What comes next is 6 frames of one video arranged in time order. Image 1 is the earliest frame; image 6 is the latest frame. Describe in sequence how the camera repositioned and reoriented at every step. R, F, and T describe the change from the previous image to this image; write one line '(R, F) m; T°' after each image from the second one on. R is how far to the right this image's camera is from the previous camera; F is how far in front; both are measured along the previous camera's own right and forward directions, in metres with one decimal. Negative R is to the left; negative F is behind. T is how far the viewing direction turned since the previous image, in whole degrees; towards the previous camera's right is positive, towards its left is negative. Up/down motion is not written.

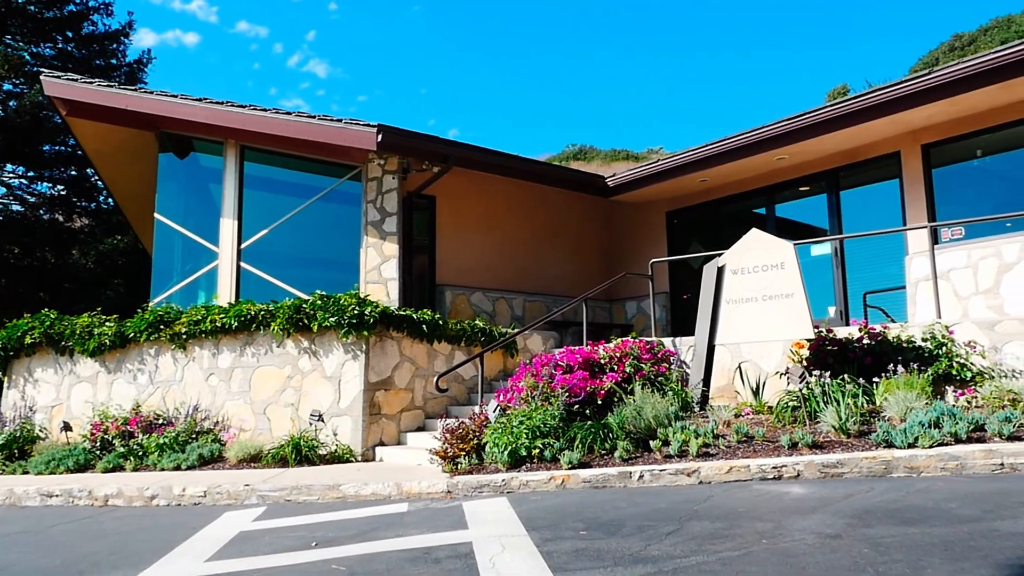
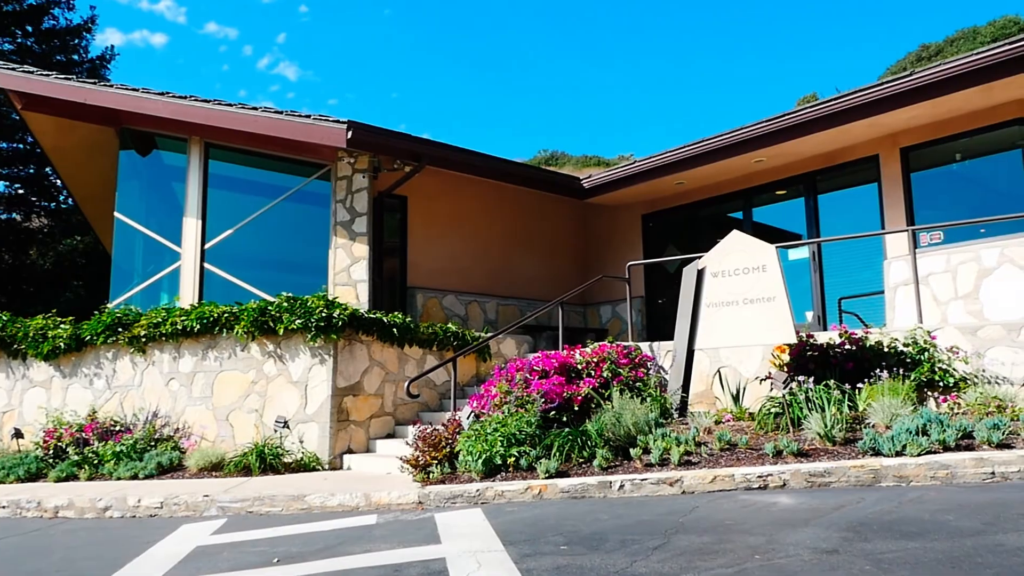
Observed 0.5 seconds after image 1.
(0.0, +0.2) m; +2°
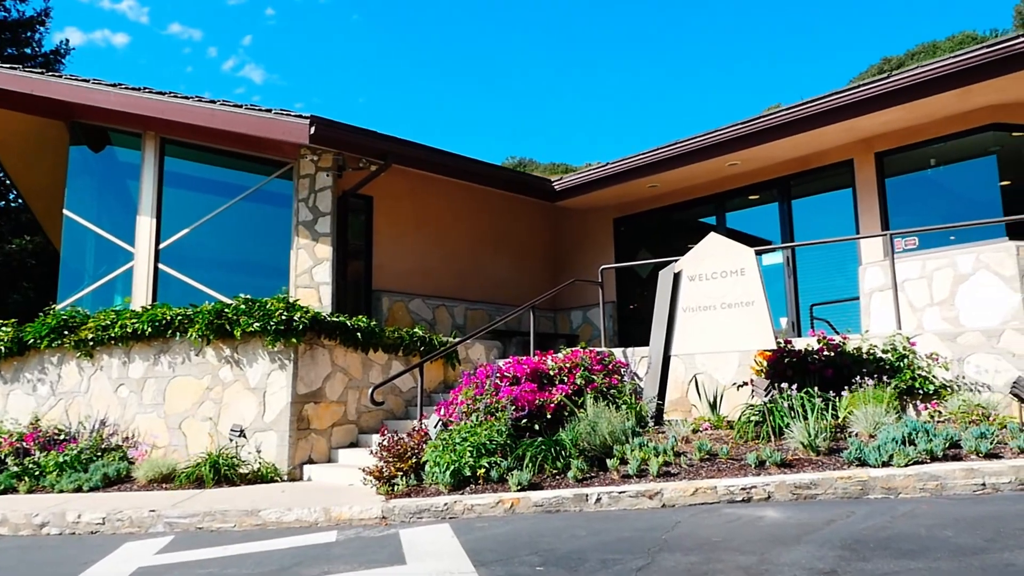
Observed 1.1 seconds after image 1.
(0.0, +0.3) m; +2°
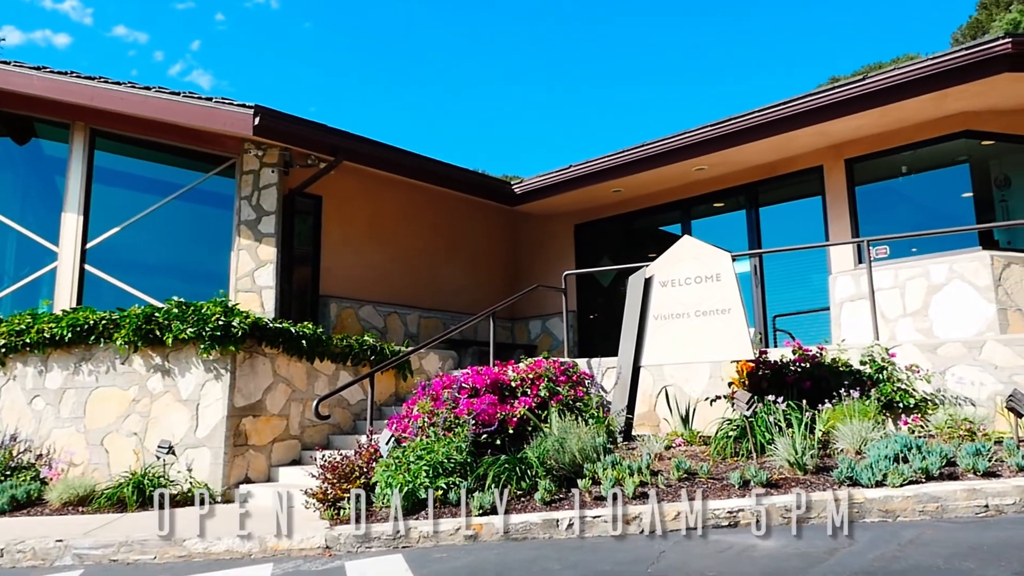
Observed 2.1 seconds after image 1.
(-0.1, +0.5) m; +4°
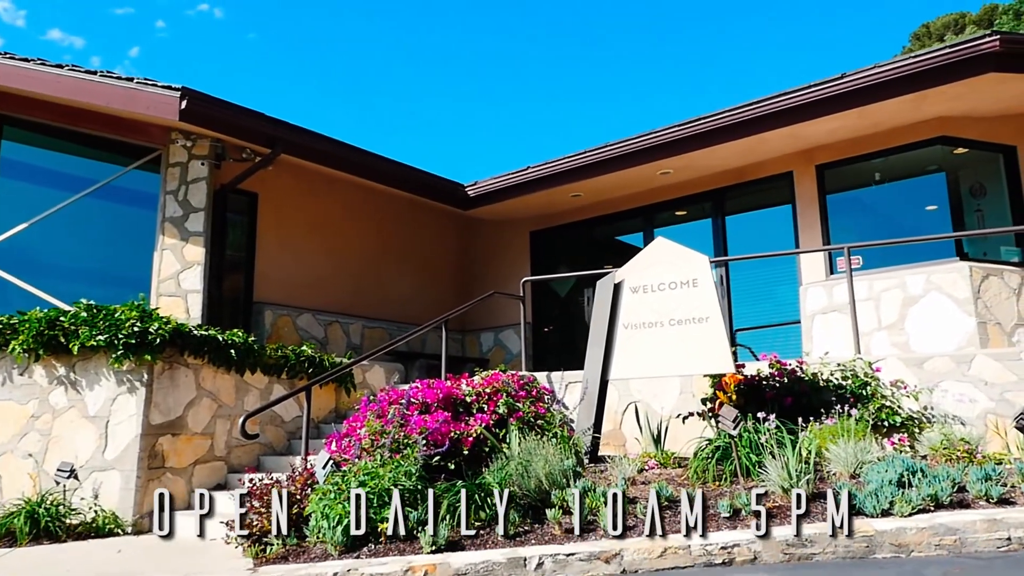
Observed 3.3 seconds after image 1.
(-0.1, +0.6) m; +4°
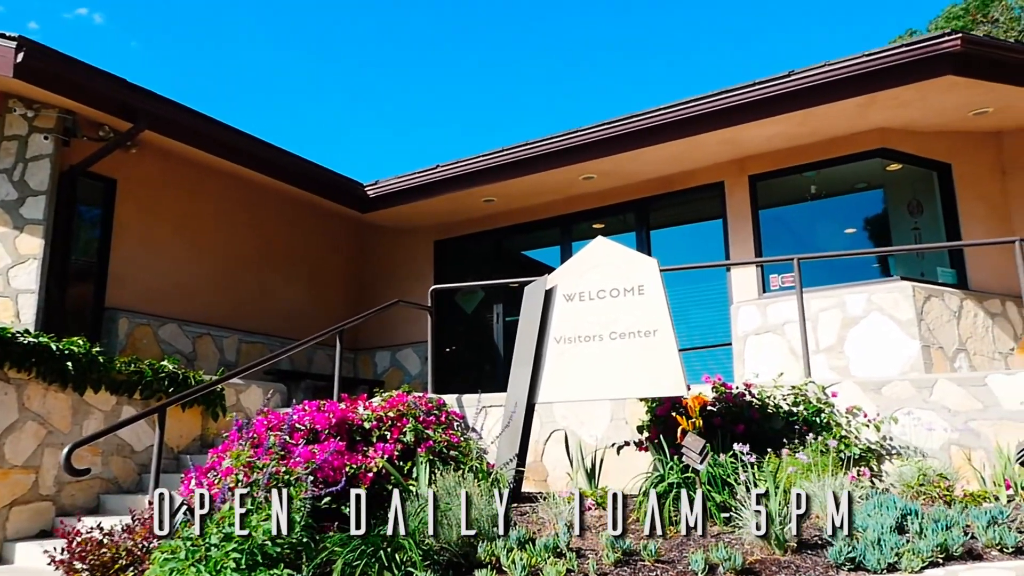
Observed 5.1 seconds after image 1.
(-0.1, +0.9) m; +8°
